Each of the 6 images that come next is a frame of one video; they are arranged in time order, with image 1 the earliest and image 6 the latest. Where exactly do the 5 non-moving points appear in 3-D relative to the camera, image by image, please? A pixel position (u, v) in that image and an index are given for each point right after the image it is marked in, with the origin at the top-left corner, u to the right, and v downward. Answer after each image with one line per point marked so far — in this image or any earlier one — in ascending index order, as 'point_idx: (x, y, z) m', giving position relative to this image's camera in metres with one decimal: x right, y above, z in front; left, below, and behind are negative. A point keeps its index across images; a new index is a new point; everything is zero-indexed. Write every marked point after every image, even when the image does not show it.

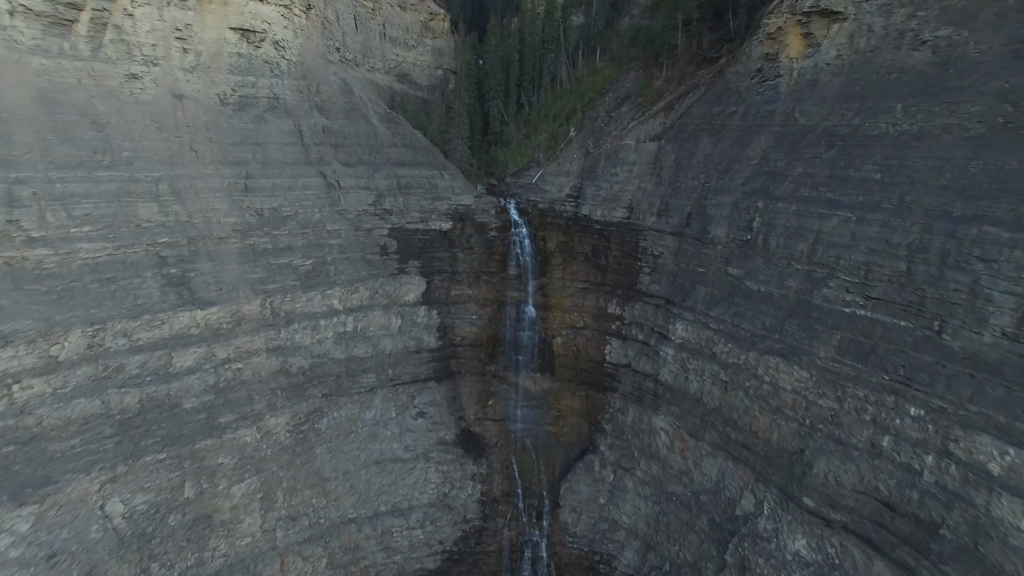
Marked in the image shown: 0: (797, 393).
0: (+9.8, -3.6, +19.6) m
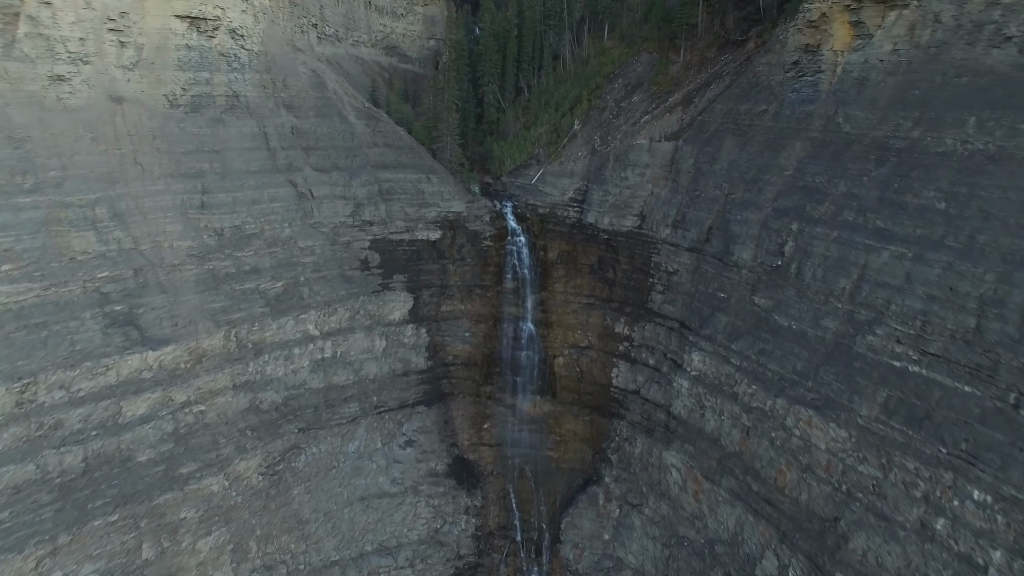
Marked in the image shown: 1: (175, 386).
0: (+9.6, -4.9, +17.0) m
1: (-11.5, -3.4, +19.4) m
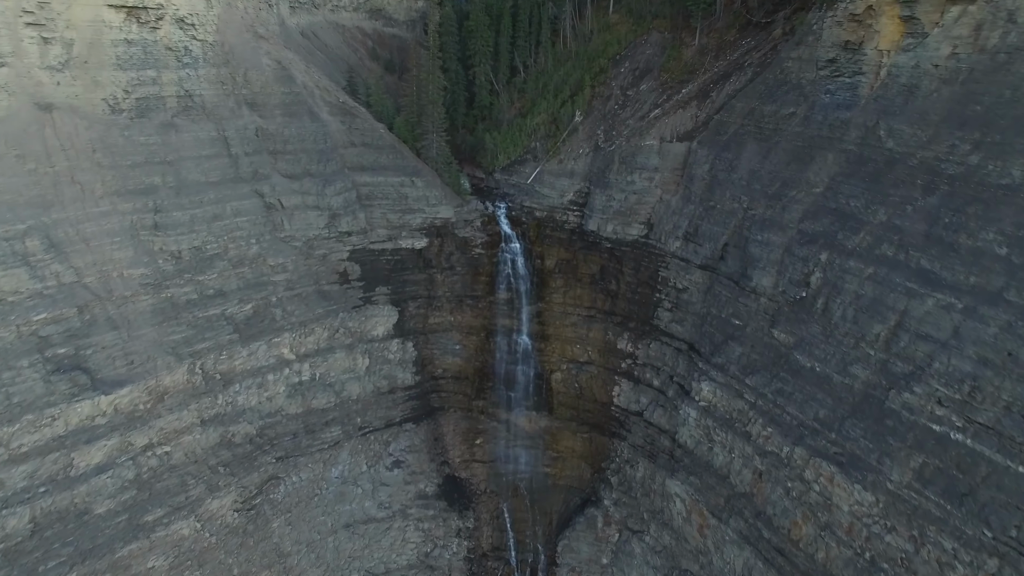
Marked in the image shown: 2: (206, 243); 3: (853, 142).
0: (+9.3, -6.2, +15.4) m
1: (-11.7, -4.4, +17.6) m
2: (-10.3, +1.5, +19.1) m
3: (+10.2, +4.4, +17.0) m
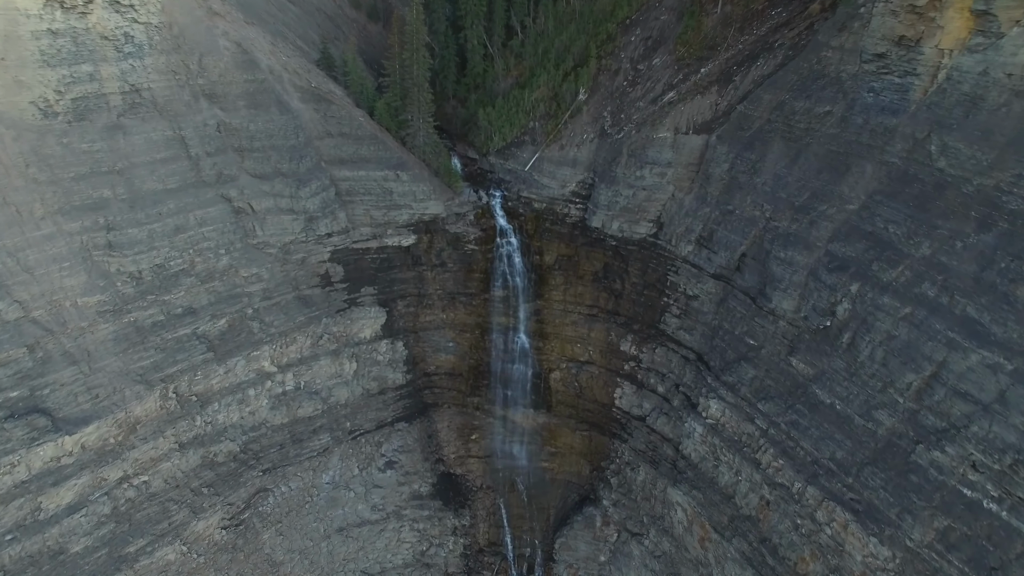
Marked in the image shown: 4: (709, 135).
0: (+9.2, -7.2, +14.7) m
1: (-11.8, -5.2, +16.5) m
2: (-10.4, +0.9, +17.2) m
3: (+10.1, +3.5, +14.9) m
4: (+6.5, +5.1, +18.7) m
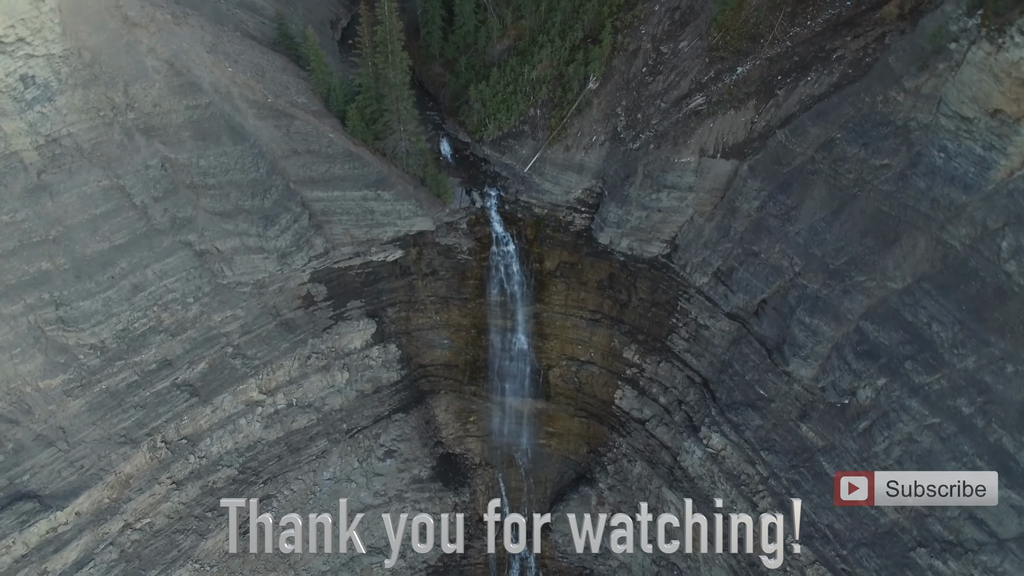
0: (+9.2, -9.3, +15.5) m
1: (-11.9, -6.9, +16.6) m
2: (-10.5, -0.9, +15.6) m
3: (+10.1, +1.0, +12.7) m
4: (+6.4, +3.6, +16.0) m
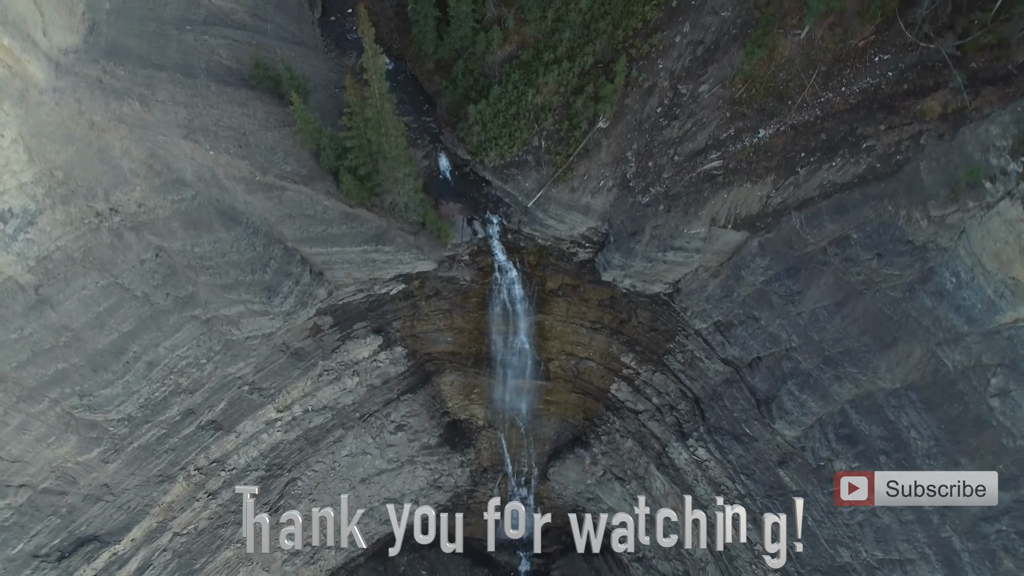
0: (+9.3, -11.0, +18.6) m
1: (-11.8, -8.5, +18.8) m
2: (-10.3, -2.9, +16.2) m
3: (+10.2, -1.8, +13.1) m
4: (+6.5, +1.5, +15.5) m
